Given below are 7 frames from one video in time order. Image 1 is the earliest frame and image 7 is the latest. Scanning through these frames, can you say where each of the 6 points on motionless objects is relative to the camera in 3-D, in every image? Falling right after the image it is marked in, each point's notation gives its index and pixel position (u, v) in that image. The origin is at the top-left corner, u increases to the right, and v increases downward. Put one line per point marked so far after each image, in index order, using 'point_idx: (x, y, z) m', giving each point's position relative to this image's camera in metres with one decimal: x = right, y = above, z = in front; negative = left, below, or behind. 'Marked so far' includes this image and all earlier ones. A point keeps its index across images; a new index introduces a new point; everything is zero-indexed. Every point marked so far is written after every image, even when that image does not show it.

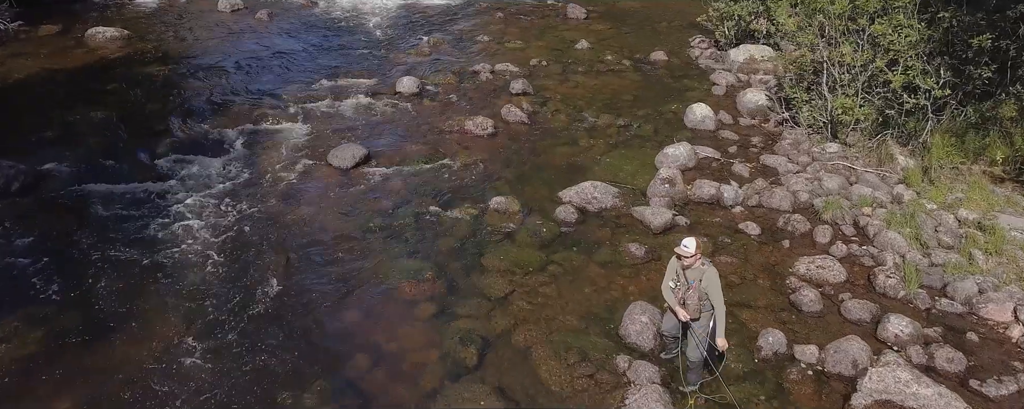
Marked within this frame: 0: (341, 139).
0: (-4.4, +1.6, +18.0) m
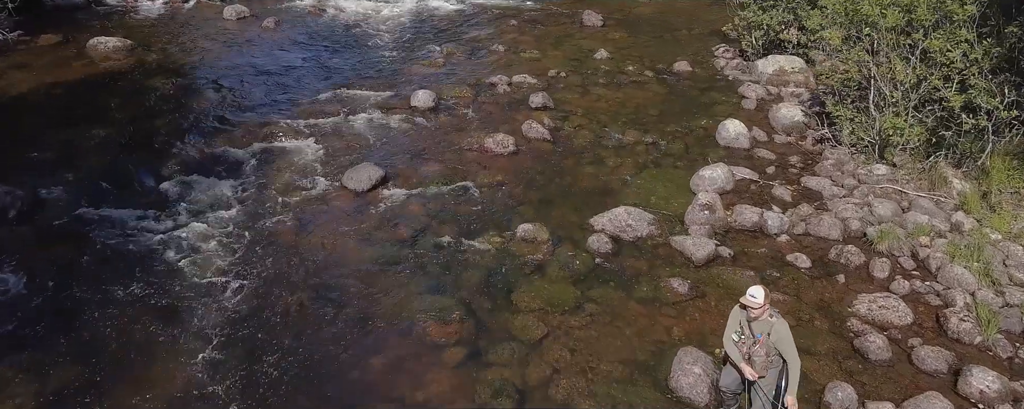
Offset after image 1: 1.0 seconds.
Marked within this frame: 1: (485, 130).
0: (-3.8, +1.1, +17.1) m
1: (-0.7, +2.0, +18.8) m
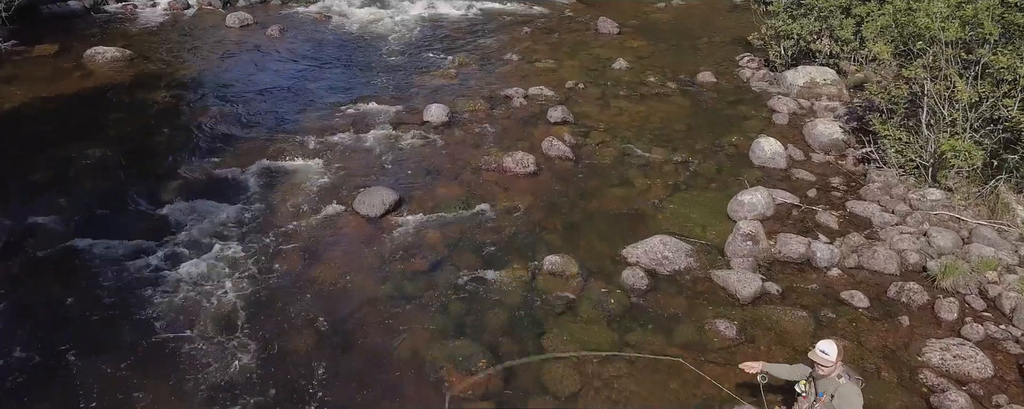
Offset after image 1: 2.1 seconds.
0: (-3.3, +0.5, +16.0) m
1: (-0.2, +1.4, +17.7) m
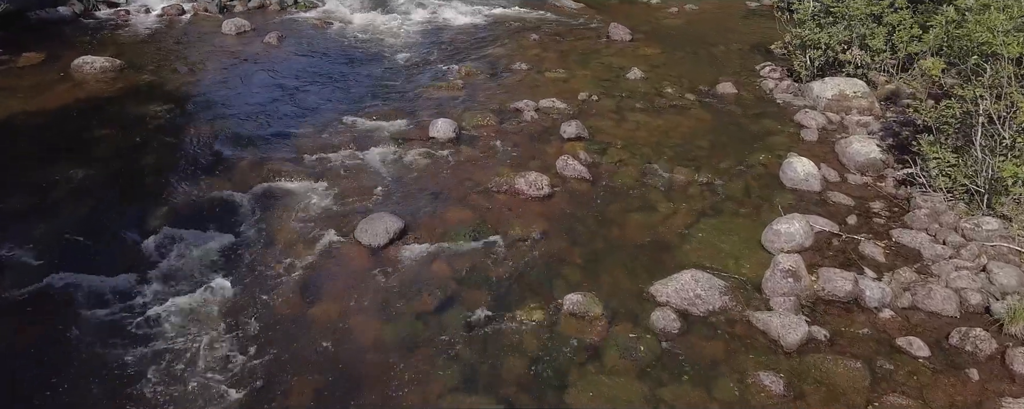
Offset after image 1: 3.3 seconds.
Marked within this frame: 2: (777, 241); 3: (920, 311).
0: (-3.0, -0.1, +14.9) m
1: (0.0, +0.9, +16.6) m
2: (+4.8, -0.7, +12.8) m
3: (+6.4, -1.7, +11.0) m
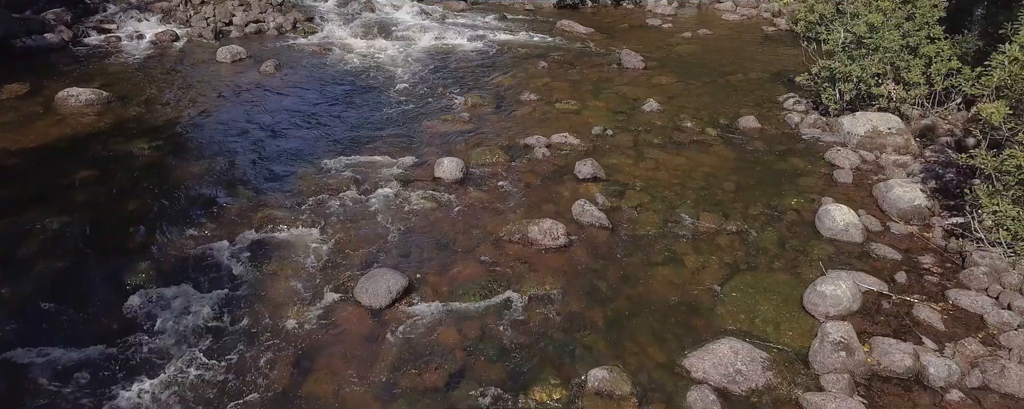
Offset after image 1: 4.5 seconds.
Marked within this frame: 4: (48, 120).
0: (-2.8, -1.1, +13.6) m
1: (+0.3, -0.2, +15.4) m
2: (+5.1, -1.6, +11.5) m
3: (+6.7, -2.6, +9.7) m
4: (-12.7, +2.3, +19.2) m
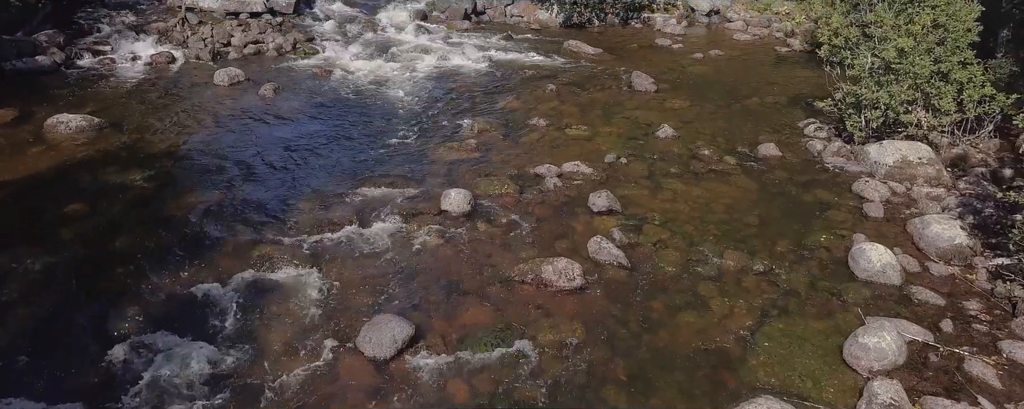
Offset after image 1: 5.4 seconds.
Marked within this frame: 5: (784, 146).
0: (-2.5, -1.8, +12.7) m
1: (+0.6, -0.9, +14.5) m
2: (+5.3, -2.3, +10.6) m
3: (+6.9, -3.2, +8.8) m
4: (-12.5, +1.4, +18.3) m
5: (+7.3, +1.6, +18.8) m
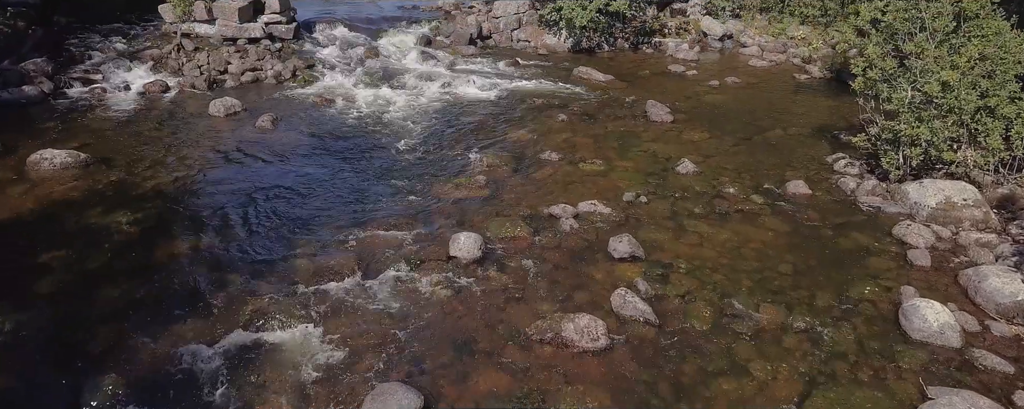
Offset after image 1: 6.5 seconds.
0: (-2.2, -2.7, +11.5) m
1: (+0.9, -1.9, +13.3) m
2: (+5.6, -3.2, +9.4) m
3: (+7.2, -4.0, +7.5) m
4: (-12.2, +0.4, +17.2) m
5: (+7.6, +0.5, +17.7) m
